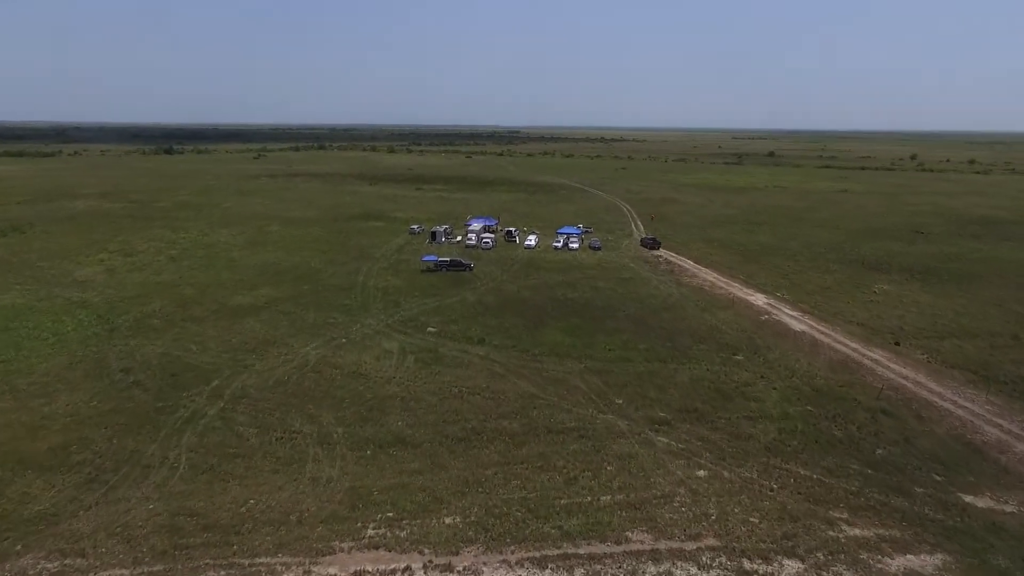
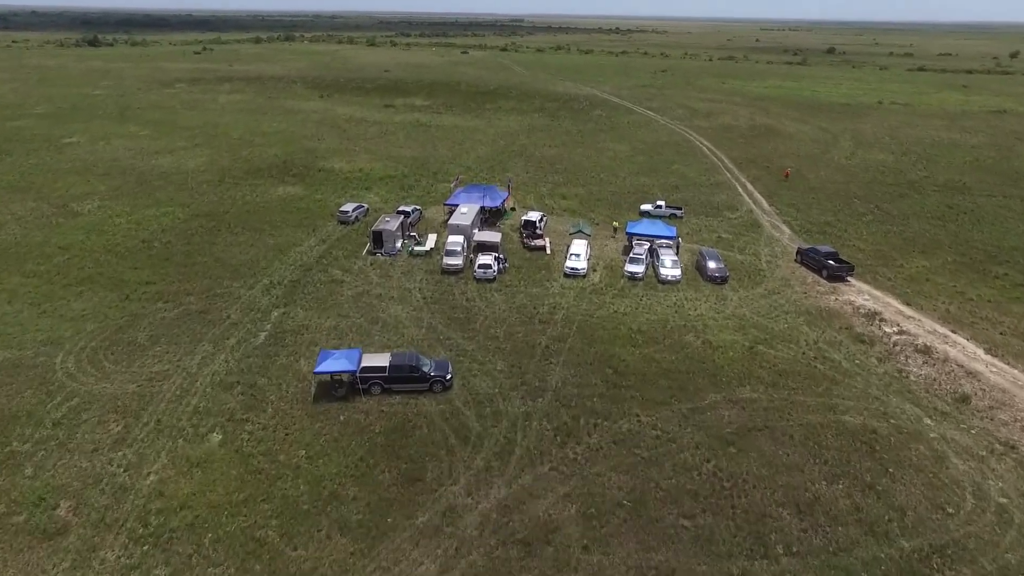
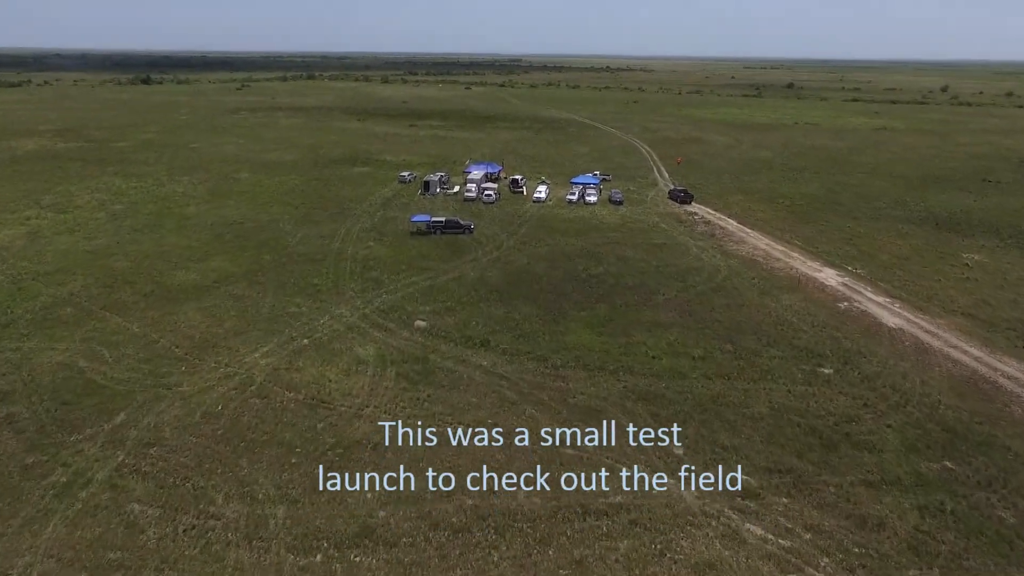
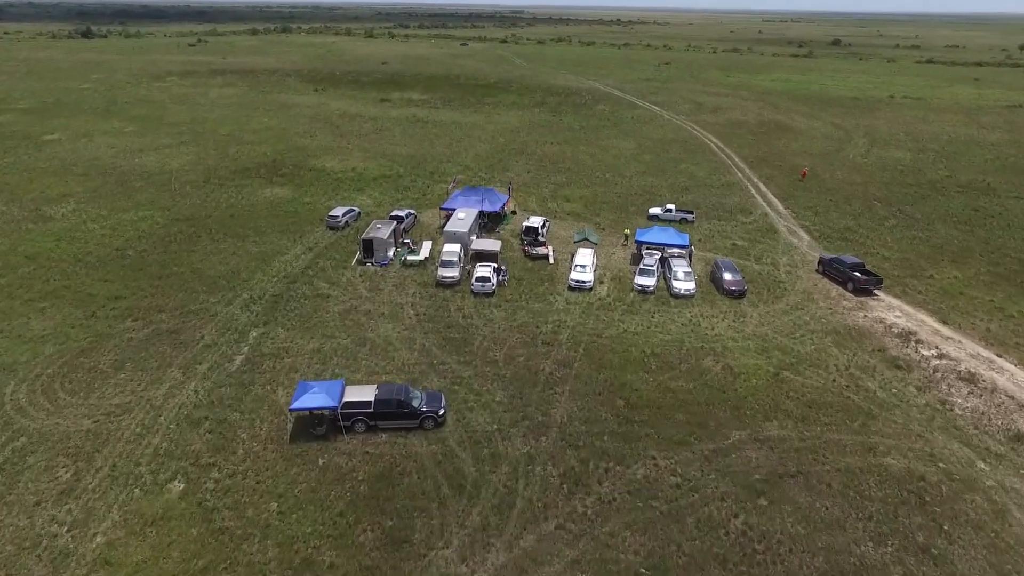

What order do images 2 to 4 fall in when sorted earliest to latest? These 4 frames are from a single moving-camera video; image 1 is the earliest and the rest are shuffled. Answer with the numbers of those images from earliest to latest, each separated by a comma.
3, 2, 4
